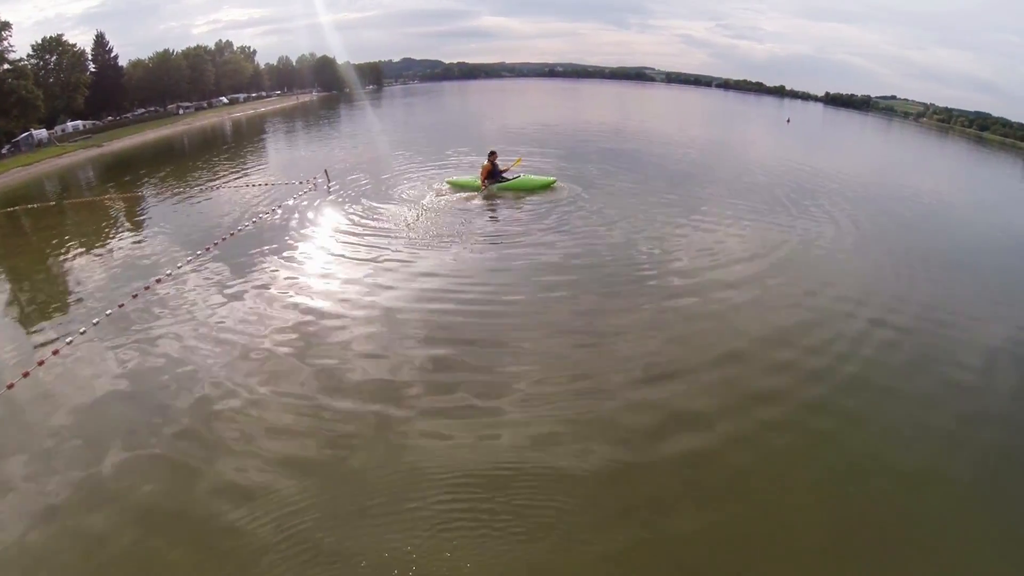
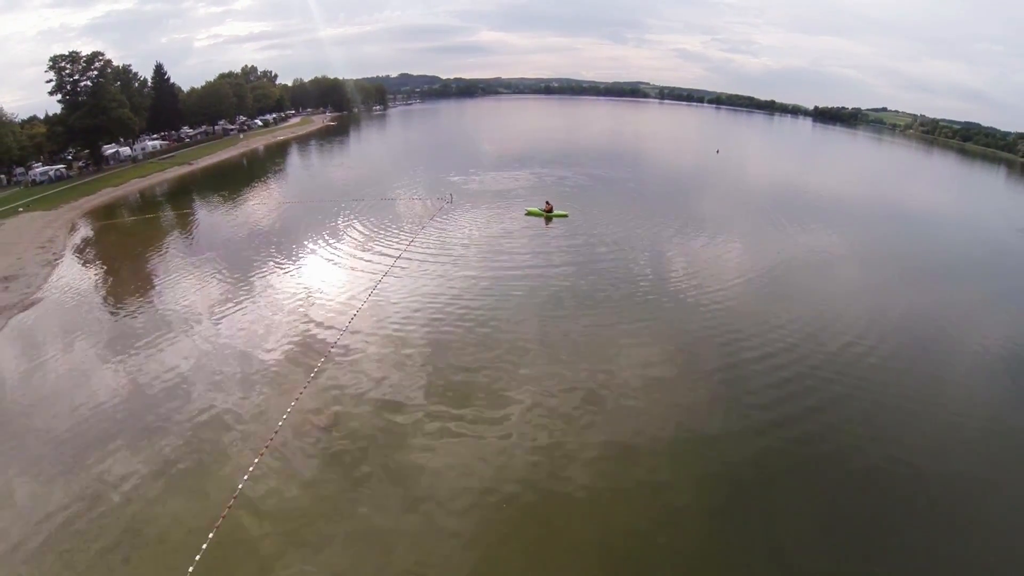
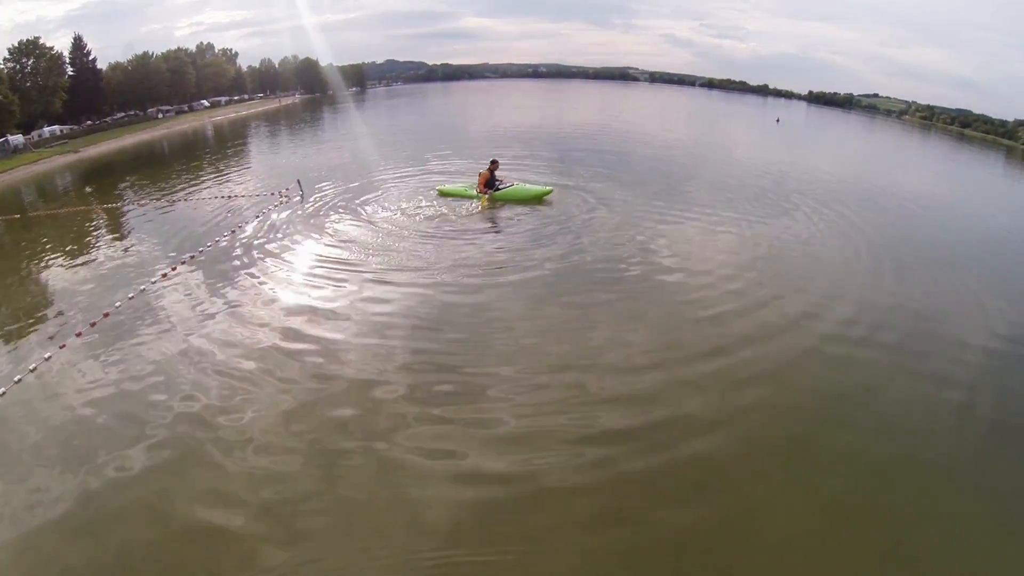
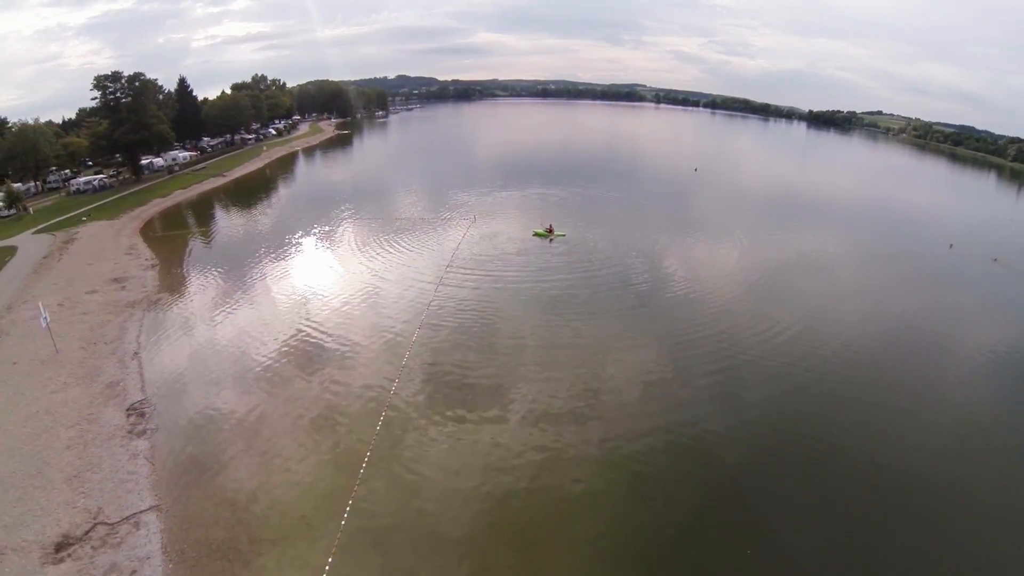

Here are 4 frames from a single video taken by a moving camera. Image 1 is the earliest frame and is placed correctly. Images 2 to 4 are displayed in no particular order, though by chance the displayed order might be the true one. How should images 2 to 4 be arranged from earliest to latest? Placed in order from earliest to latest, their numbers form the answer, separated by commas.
3, 2, 4
